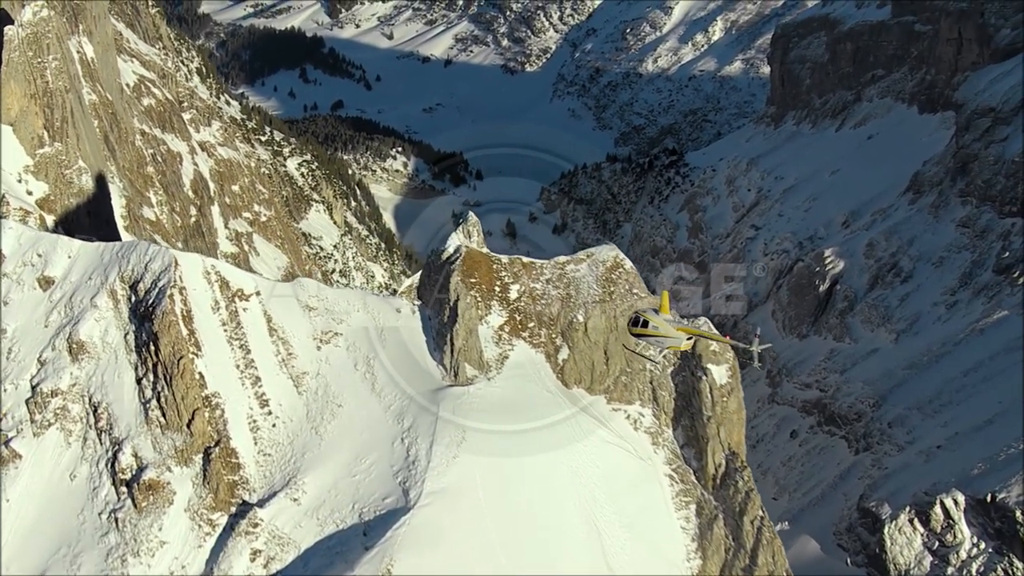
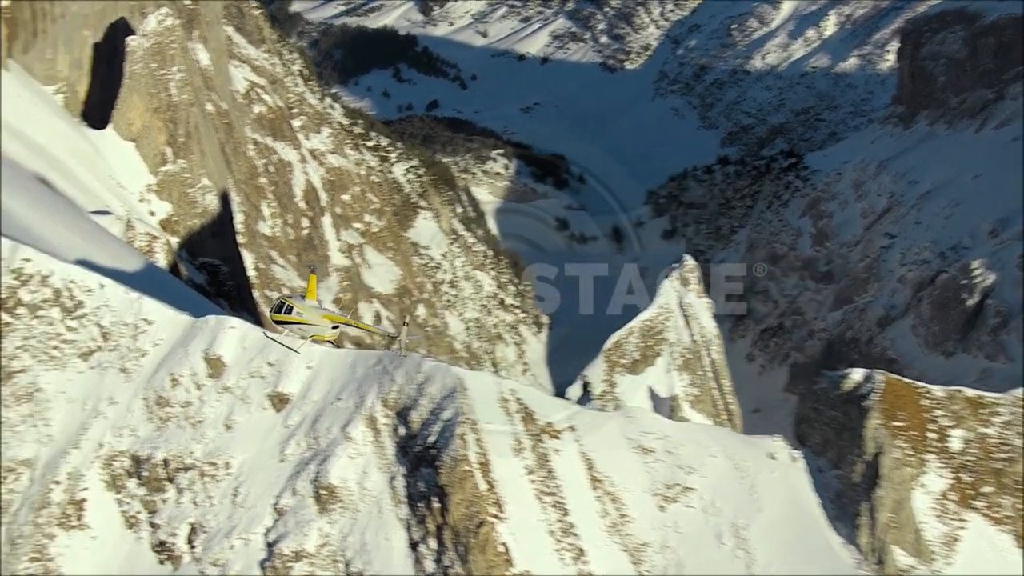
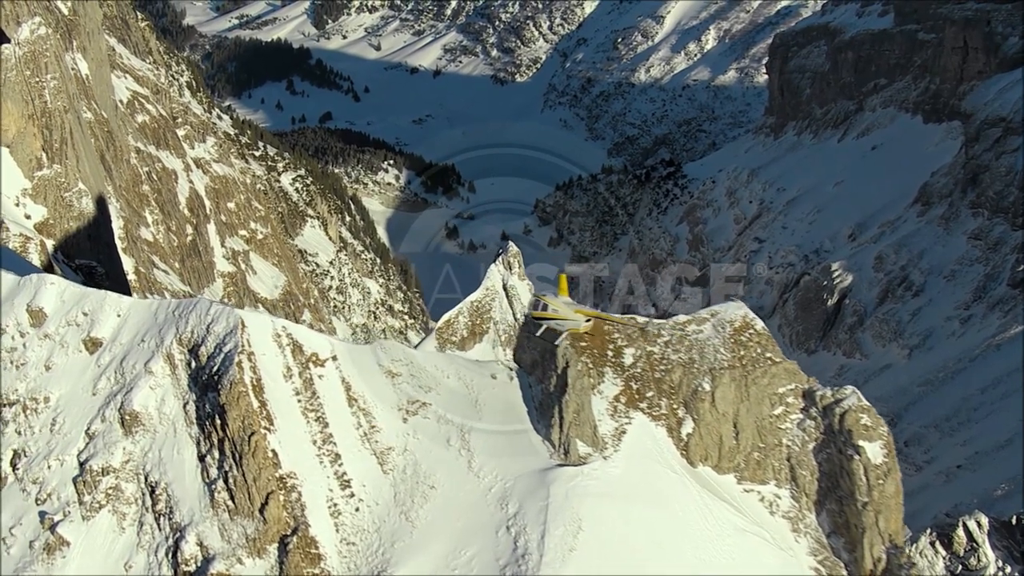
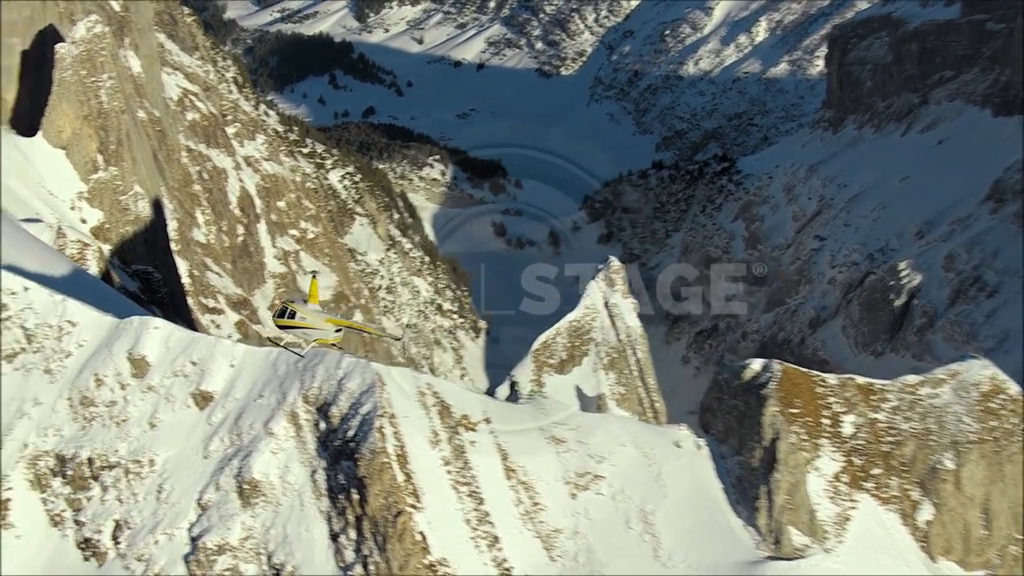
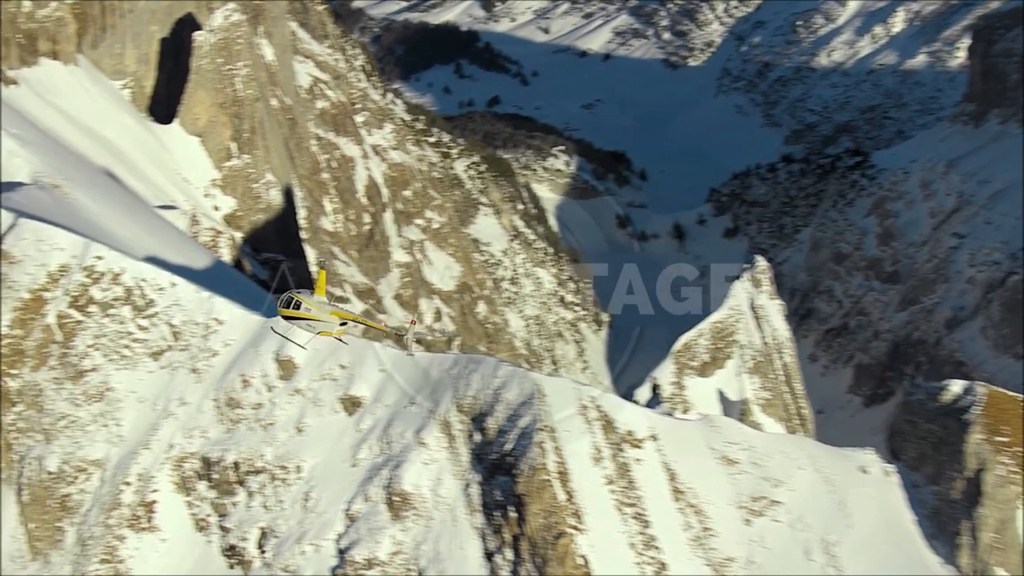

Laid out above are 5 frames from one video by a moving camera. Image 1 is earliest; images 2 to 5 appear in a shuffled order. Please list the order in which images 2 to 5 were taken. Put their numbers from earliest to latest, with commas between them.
3, 4, 2, 5
